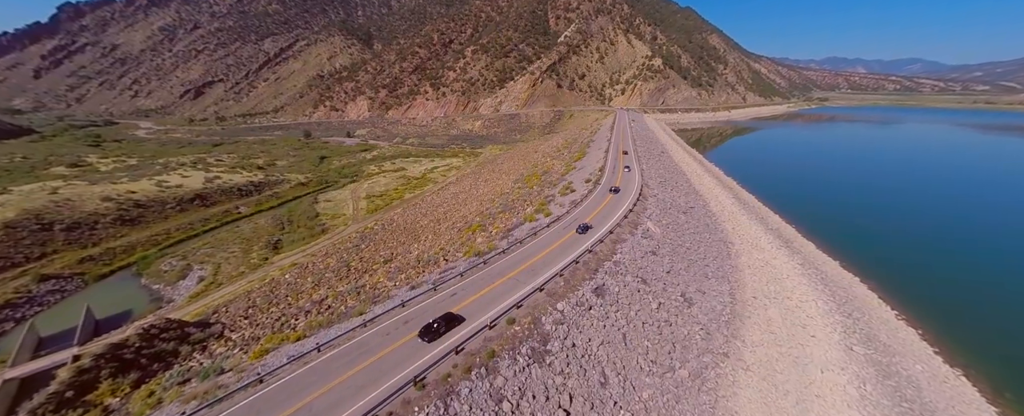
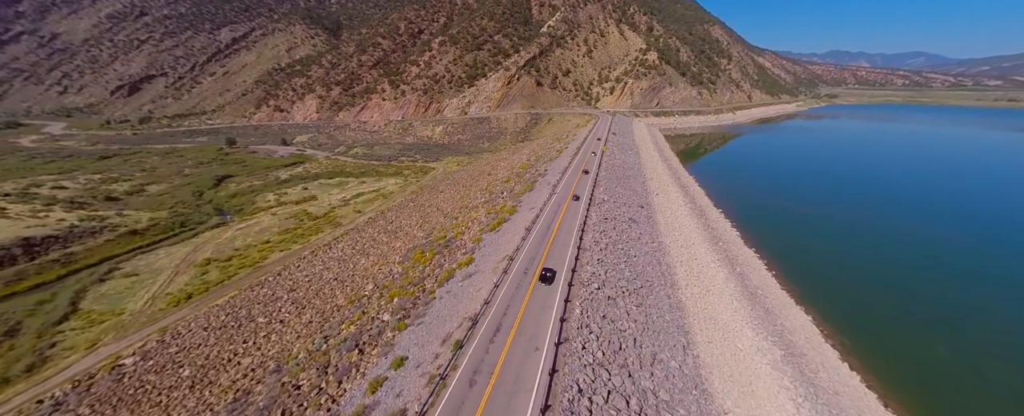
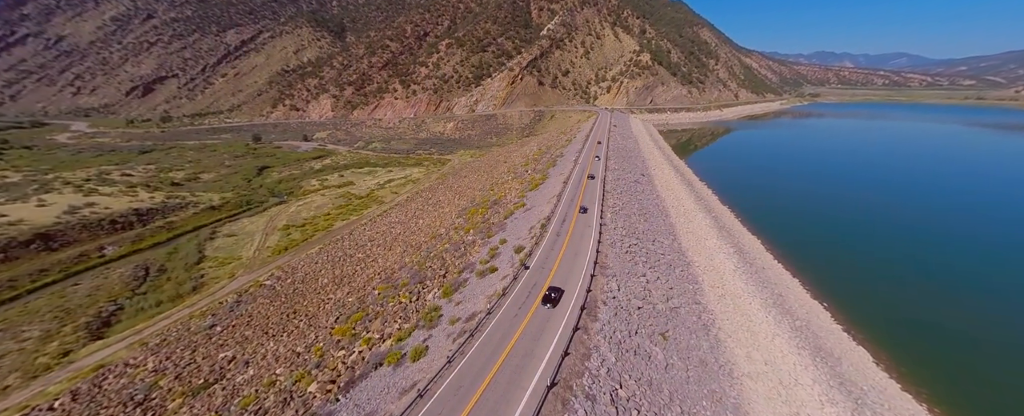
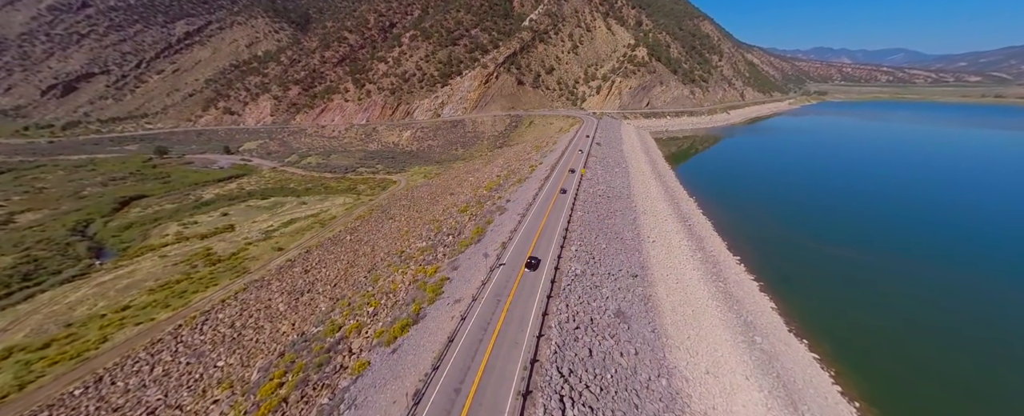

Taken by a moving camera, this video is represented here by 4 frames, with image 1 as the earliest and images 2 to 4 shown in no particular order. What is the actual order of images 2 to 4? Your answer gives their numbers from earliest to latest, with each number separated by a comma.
3, 2, 4
